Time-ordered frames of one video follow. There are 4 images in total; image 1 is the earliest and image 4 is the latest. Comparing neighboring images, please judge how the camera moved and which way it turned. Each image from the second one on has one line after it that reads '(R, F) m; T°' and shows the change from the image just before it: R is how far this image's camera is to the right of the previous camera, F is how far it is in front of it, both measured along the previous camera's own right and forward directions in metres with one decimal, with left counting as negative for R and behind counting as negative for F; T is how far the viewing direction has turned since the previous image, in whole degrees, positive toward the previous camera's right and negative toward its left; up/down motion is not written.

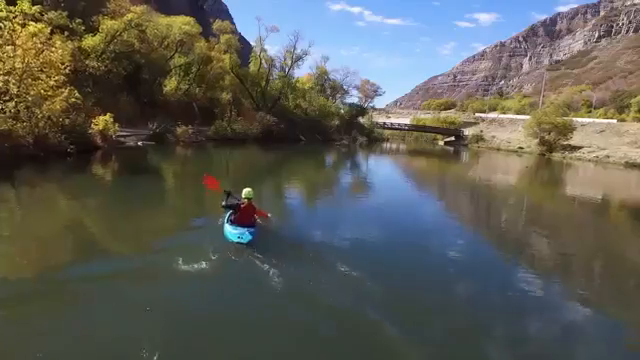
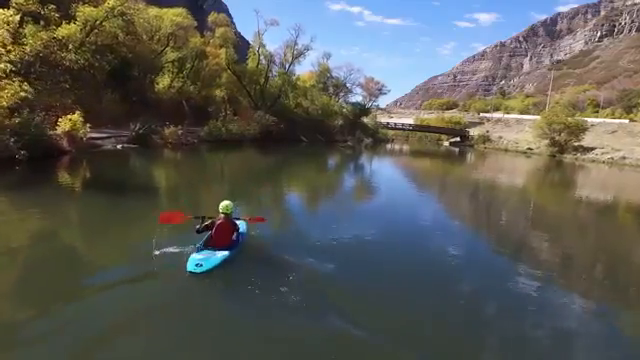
(-0.1, +0.9) m; 0°
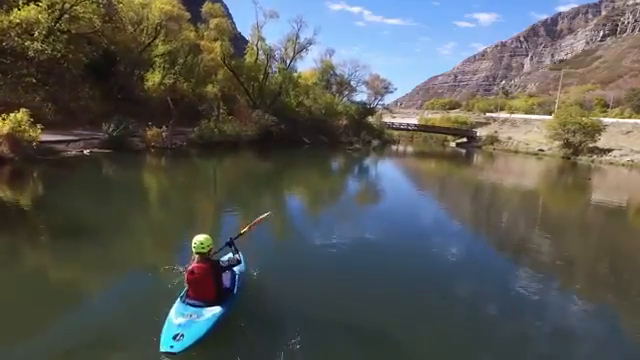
(-0.1, +1.1) m; 0°
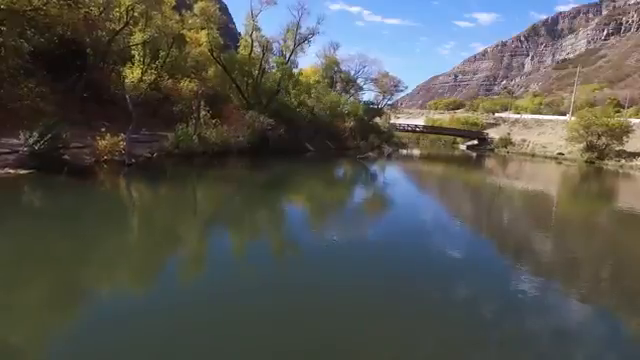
(-0.1, +1.7) m; 0°
